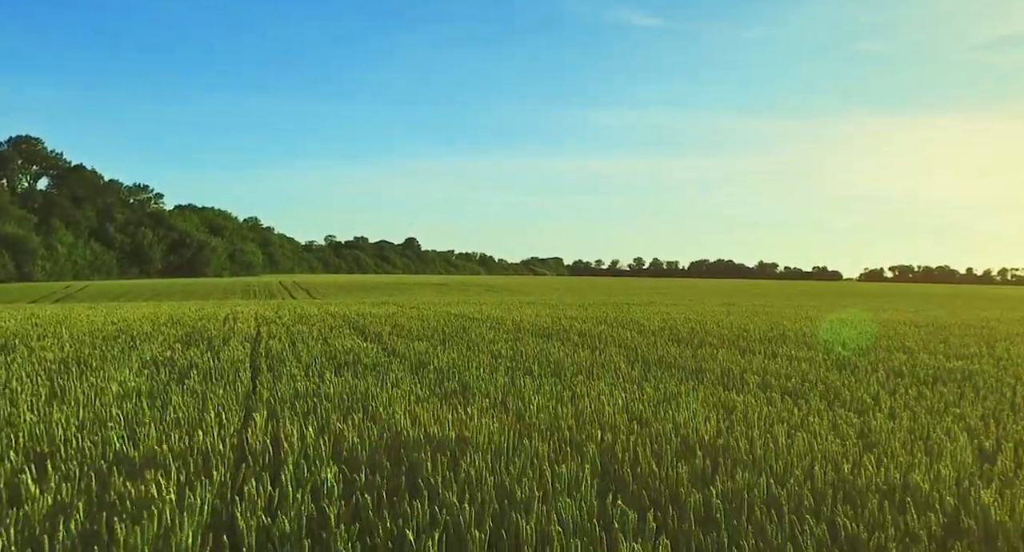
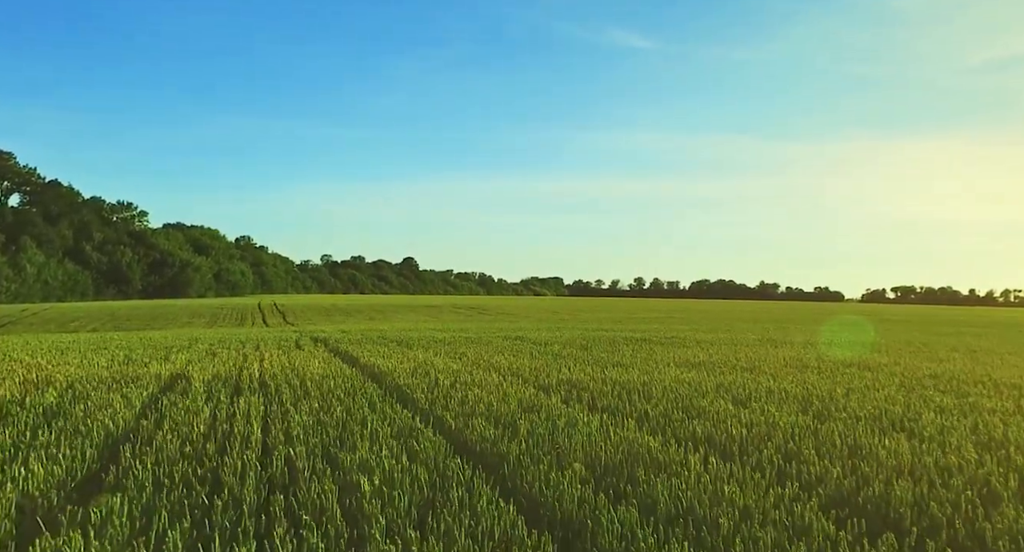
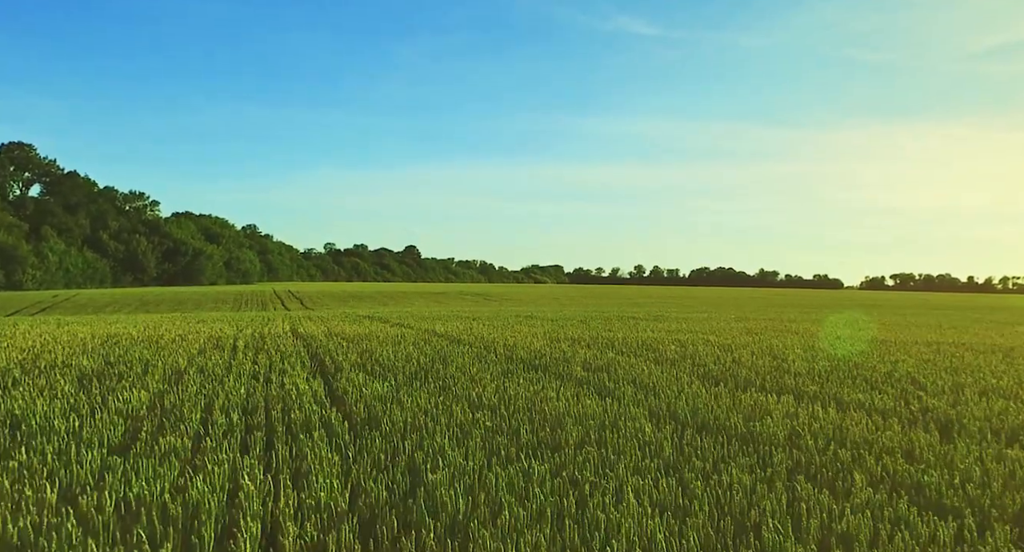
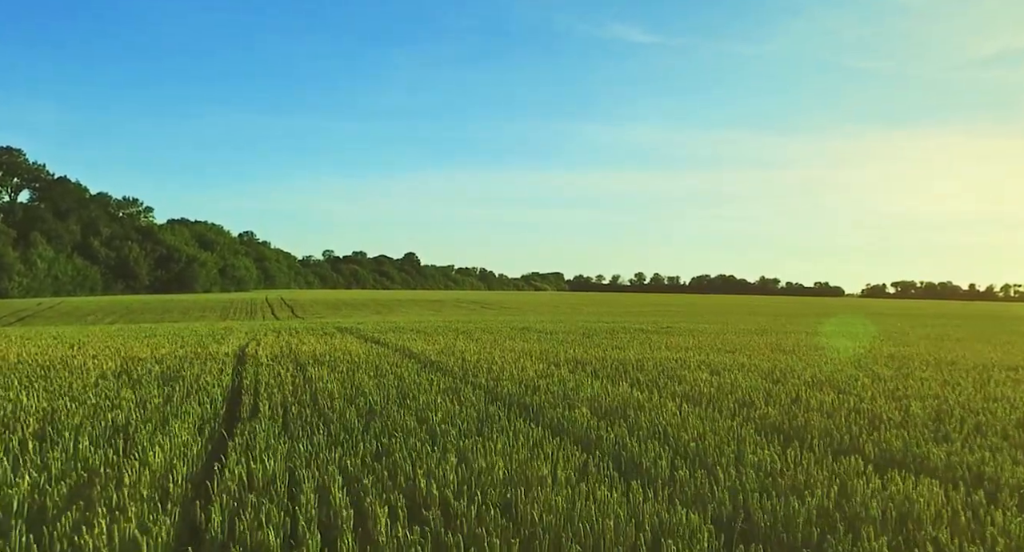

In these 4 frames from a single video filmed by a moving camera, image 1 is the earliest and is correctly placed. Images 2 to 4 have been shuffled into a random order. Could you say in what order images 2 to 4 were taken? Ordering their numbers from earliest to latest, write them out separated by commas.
3, 4, 2
